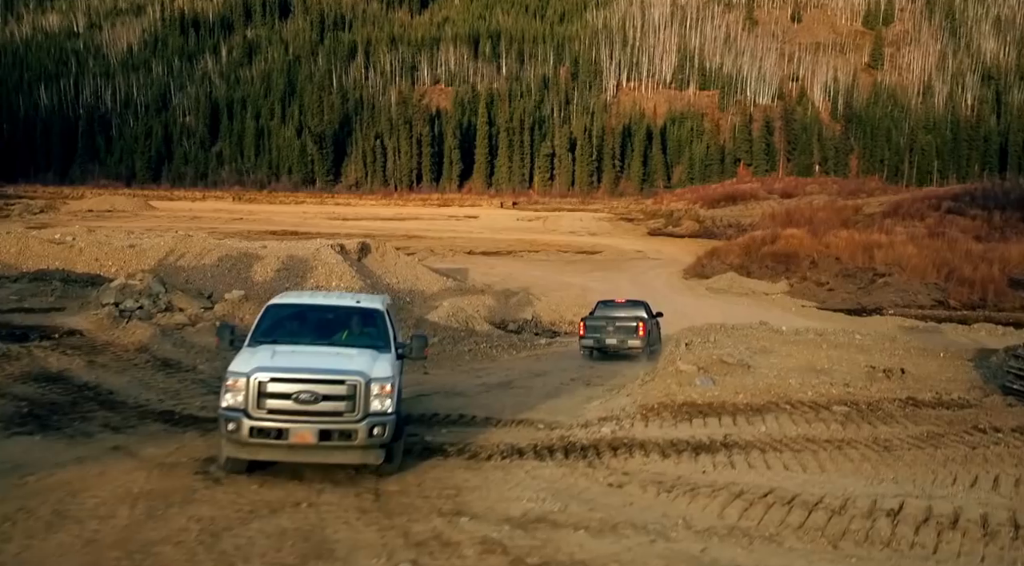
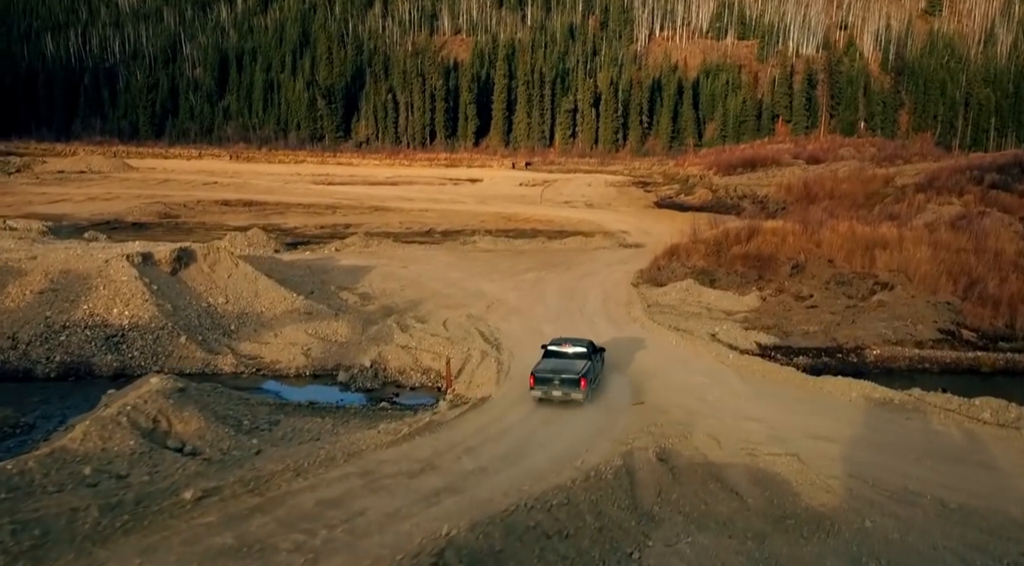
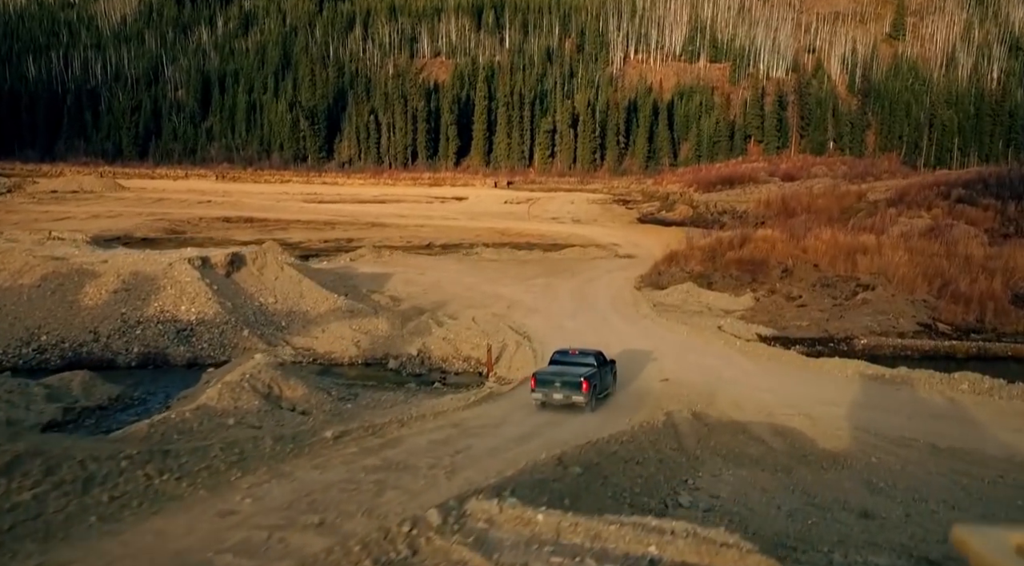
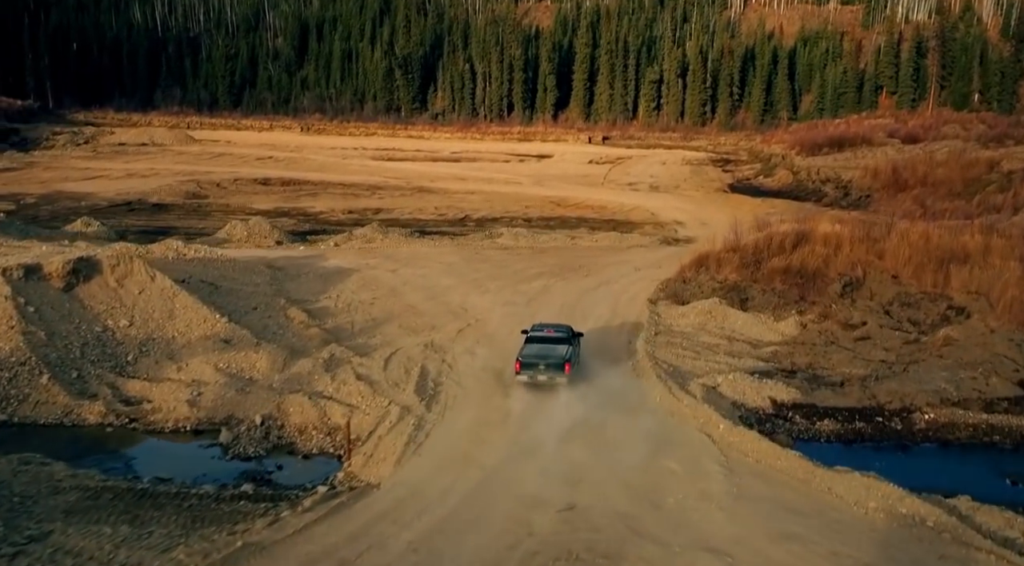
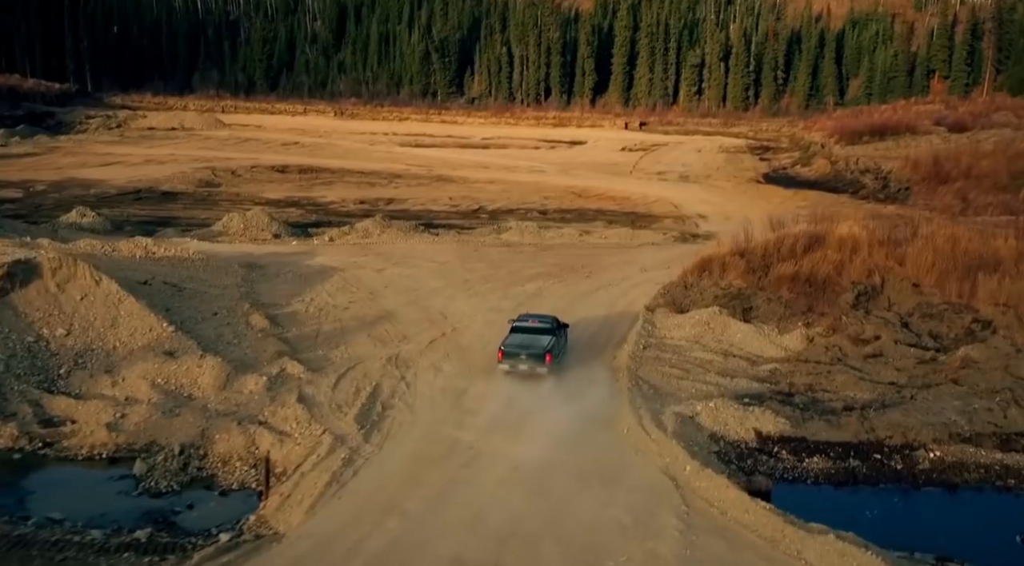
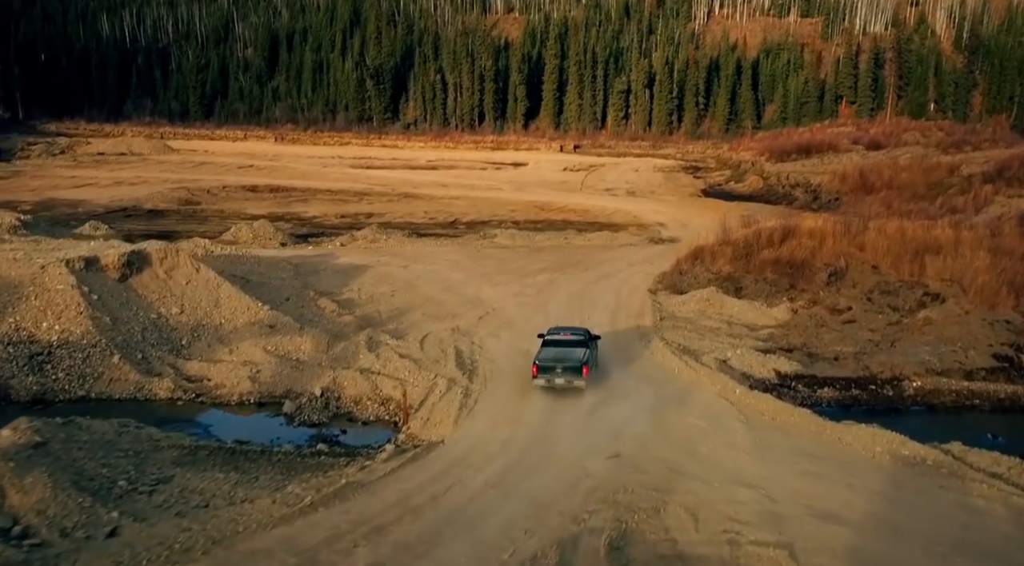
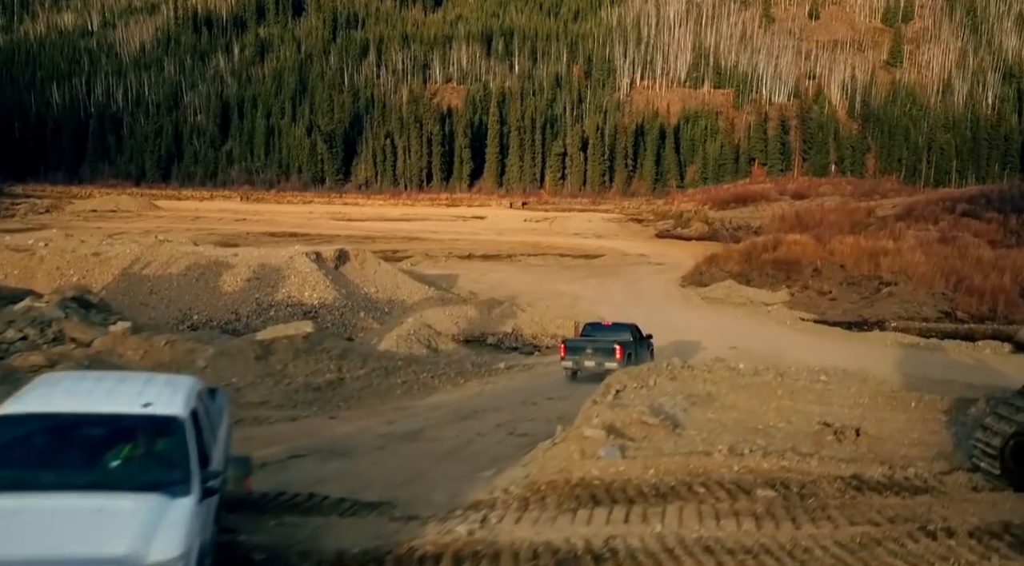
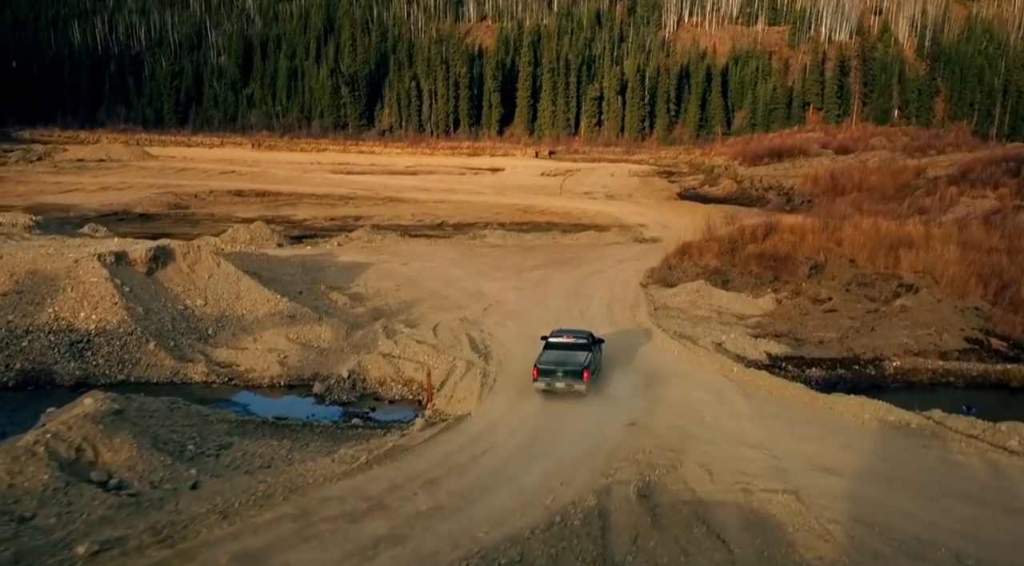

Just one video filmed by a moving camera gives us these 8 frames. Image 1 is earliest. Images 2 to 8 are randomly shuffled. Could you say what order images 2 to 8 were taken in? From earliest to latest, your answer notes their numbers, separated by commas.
7, 3, 2, 8, 6, 4, 5
